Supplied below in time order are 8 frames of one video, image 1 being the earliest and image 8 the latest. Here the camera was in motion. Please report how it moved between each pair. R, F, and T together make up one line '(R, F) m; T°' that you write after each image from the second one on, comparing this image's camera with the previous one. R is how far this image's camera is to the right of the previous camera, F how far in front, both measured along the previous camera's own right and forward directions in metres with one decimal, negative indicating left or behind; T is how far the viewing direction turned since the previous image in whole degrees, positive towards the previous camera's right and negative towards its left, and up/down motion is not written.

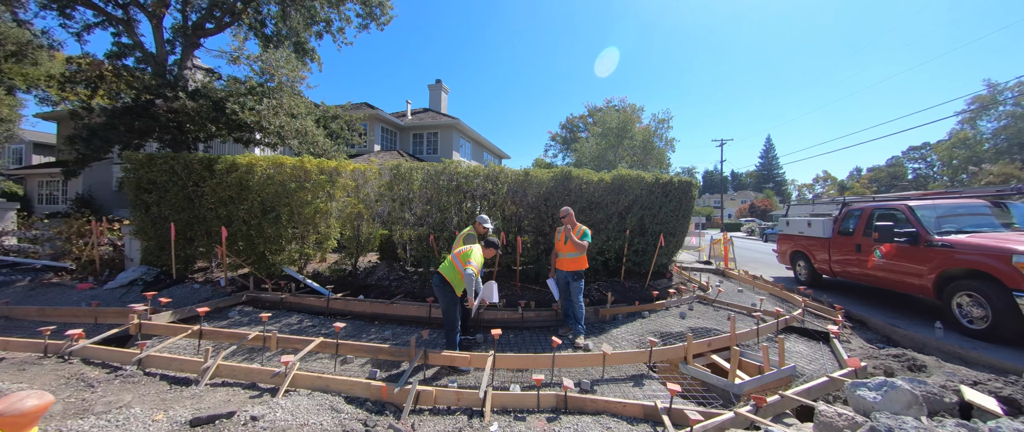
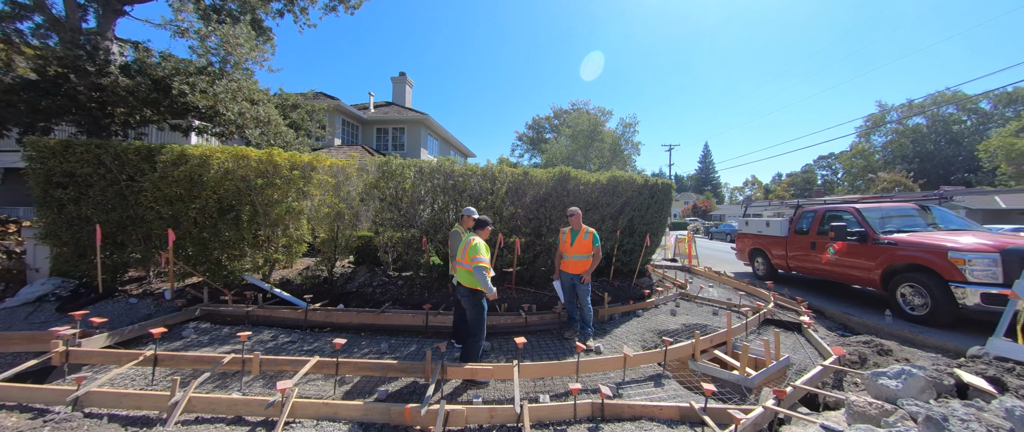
(-0.7, +0.2) m; +7°
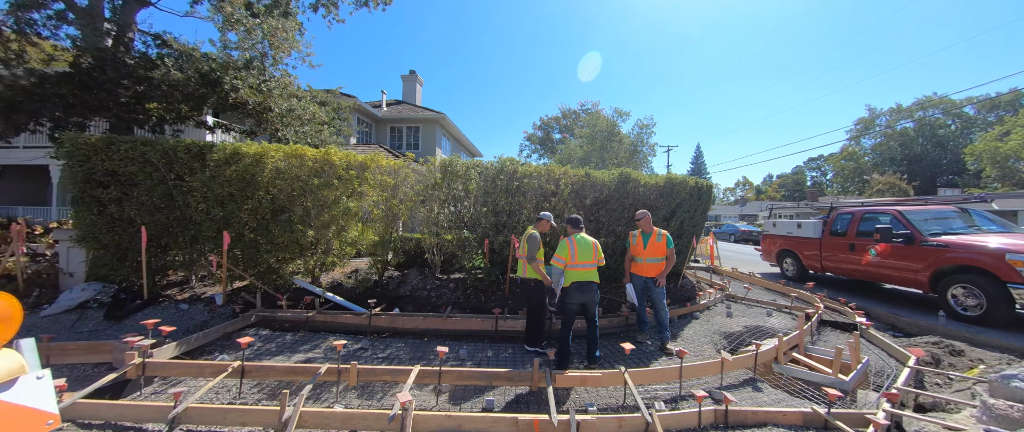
(-1.2, +0.1) m; +2°
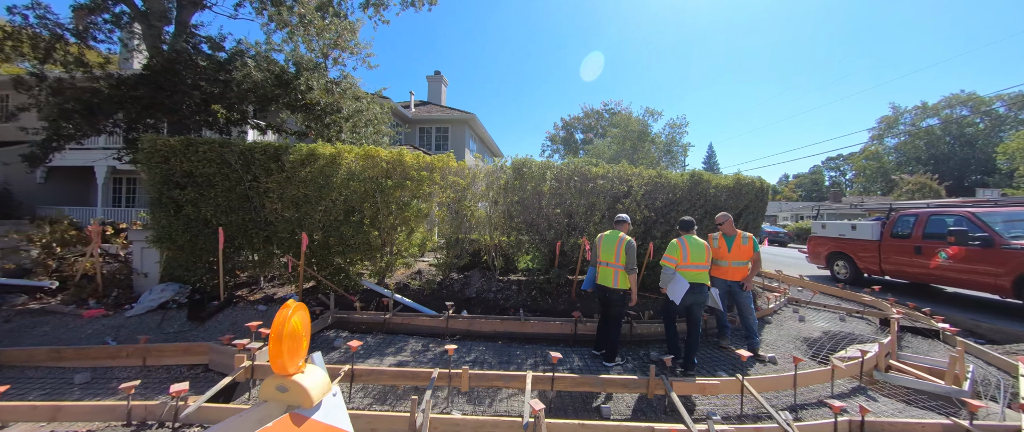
(-1.1, +0.1) m; -1°
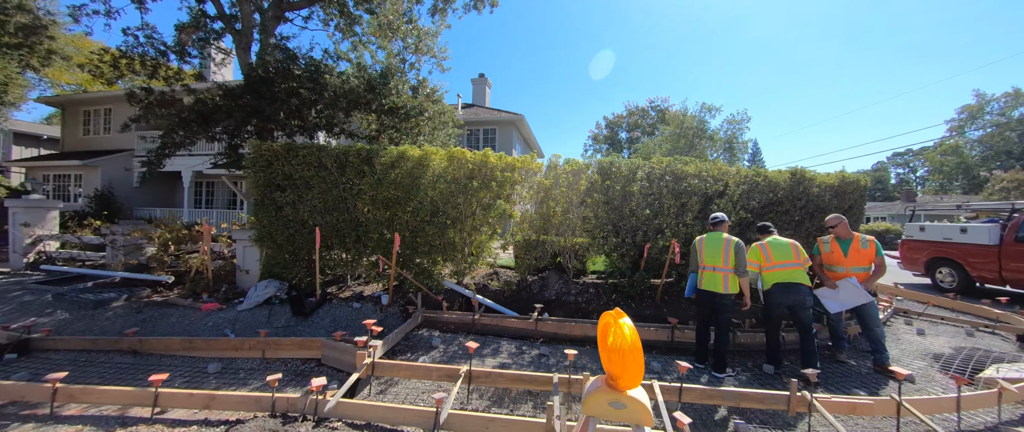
(-1.0, 0.0) m; -4°
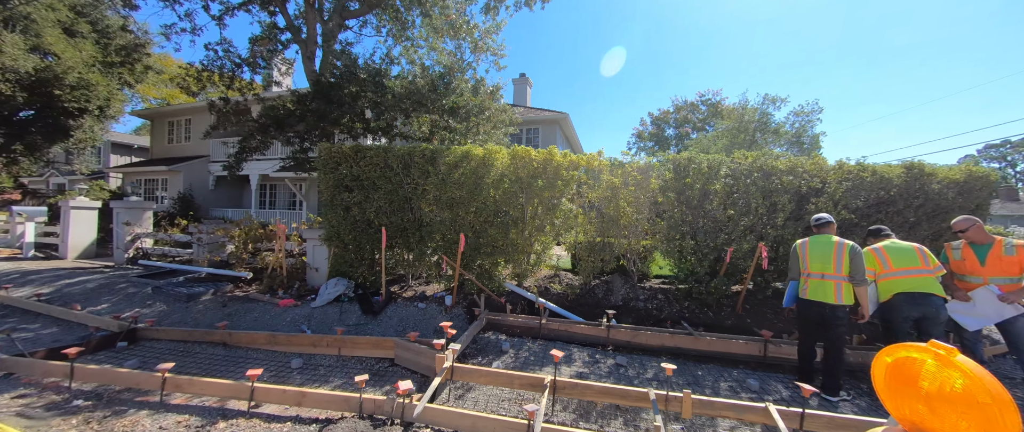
(-0.6, +0.1) m; -5°
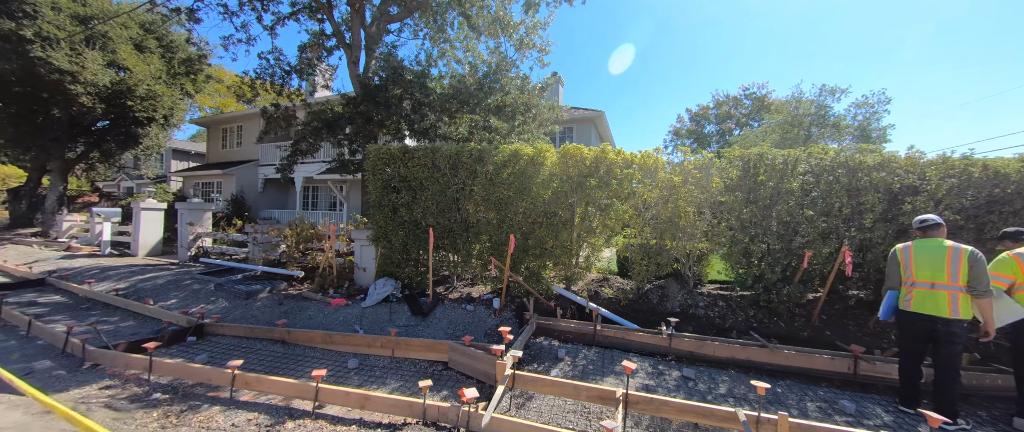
(-0.5, +0.1) m; -4°
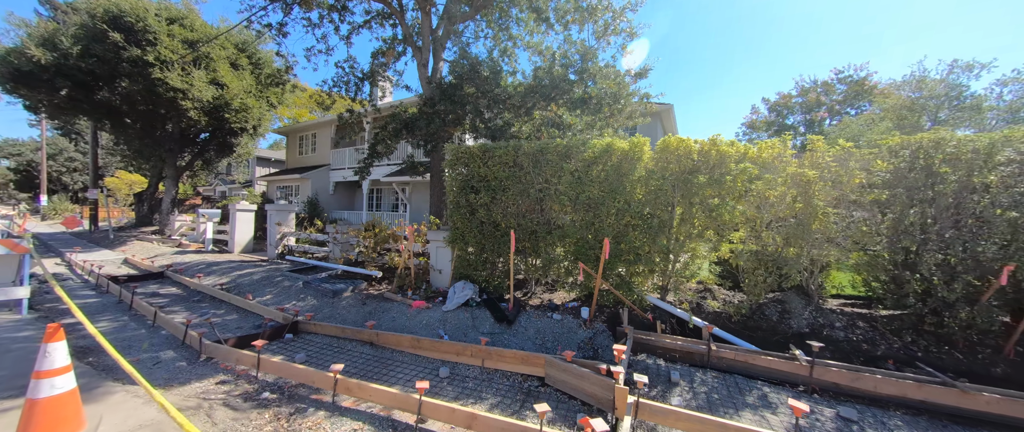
(-0.8, +0.3) m; -7°
